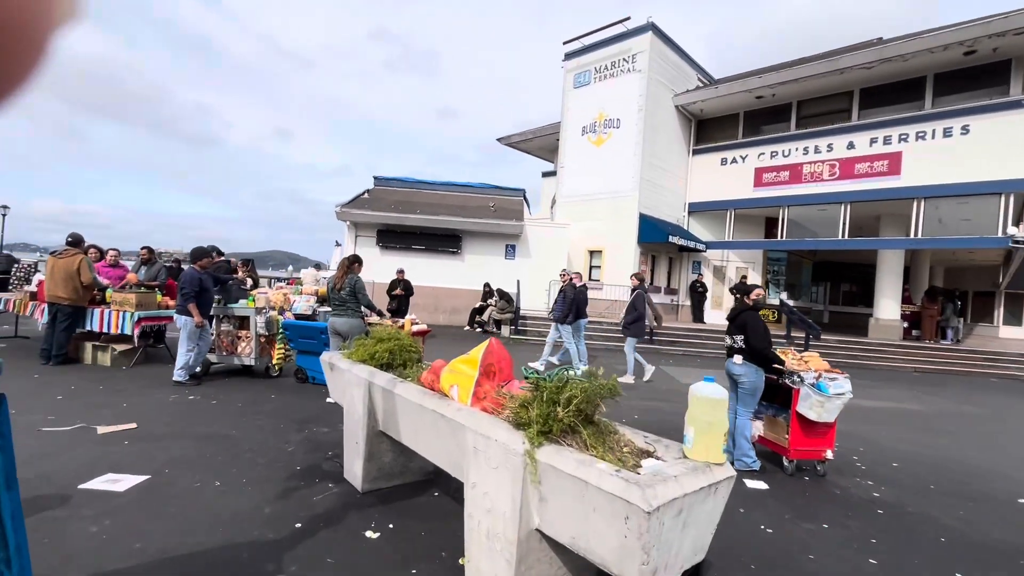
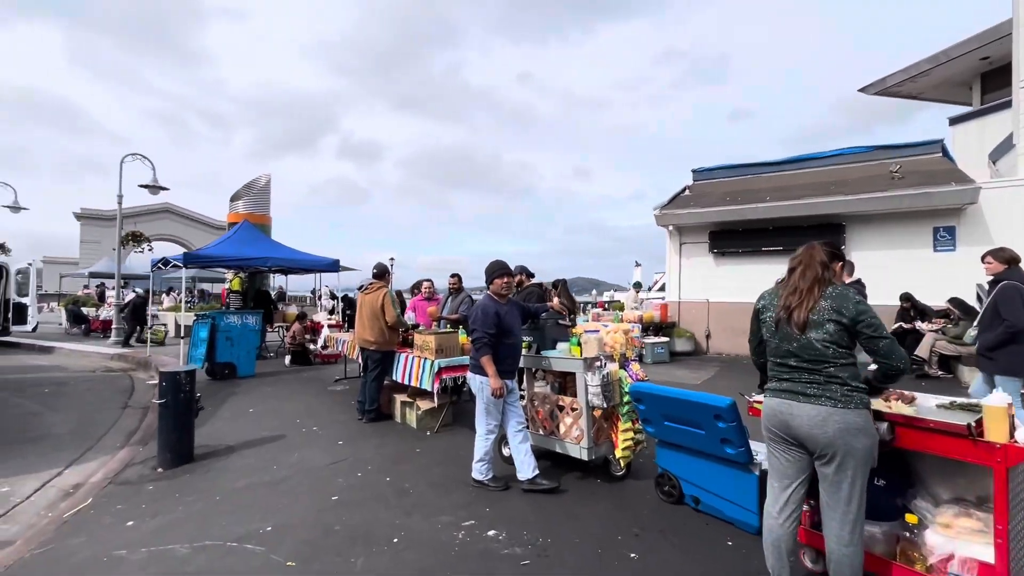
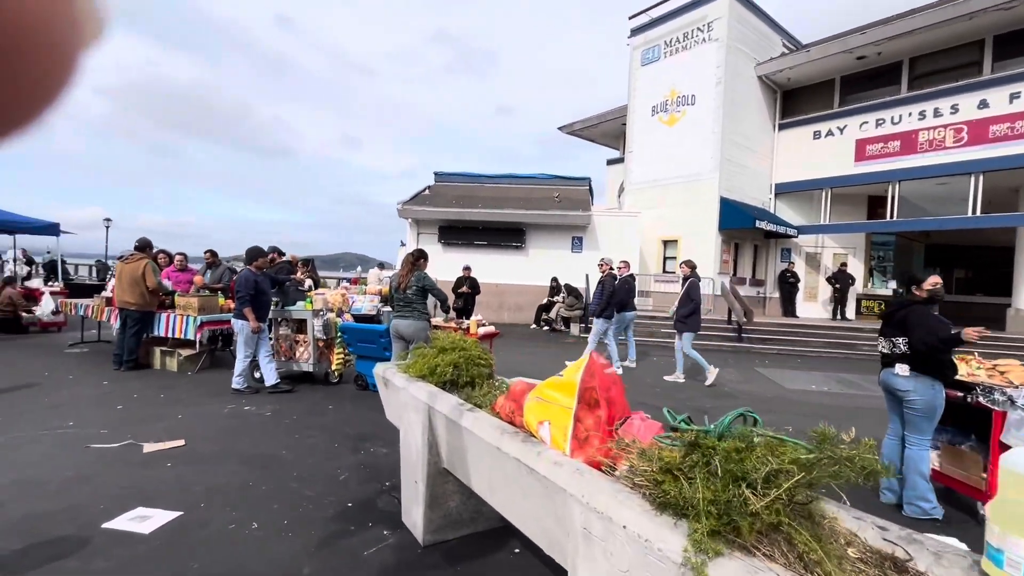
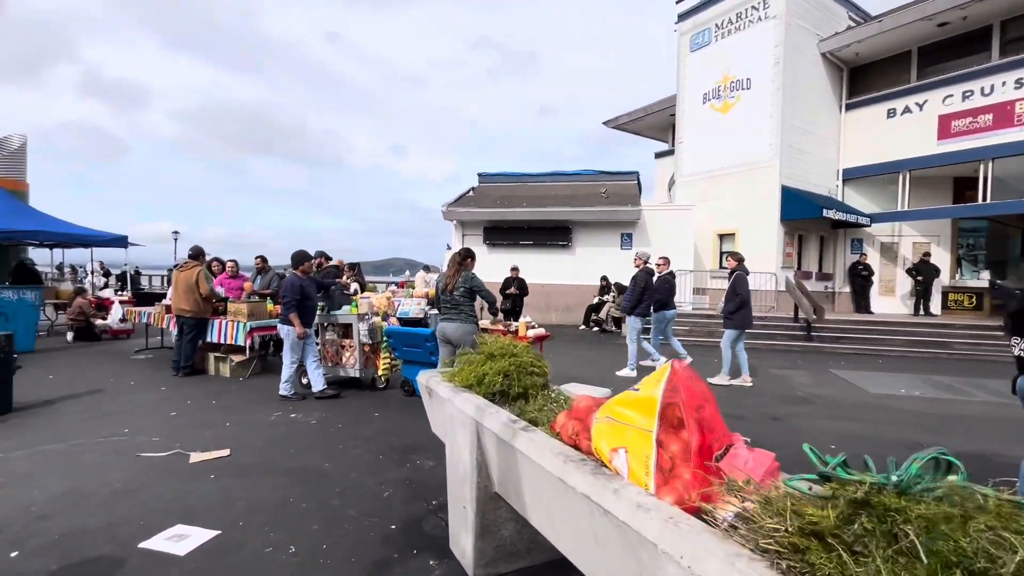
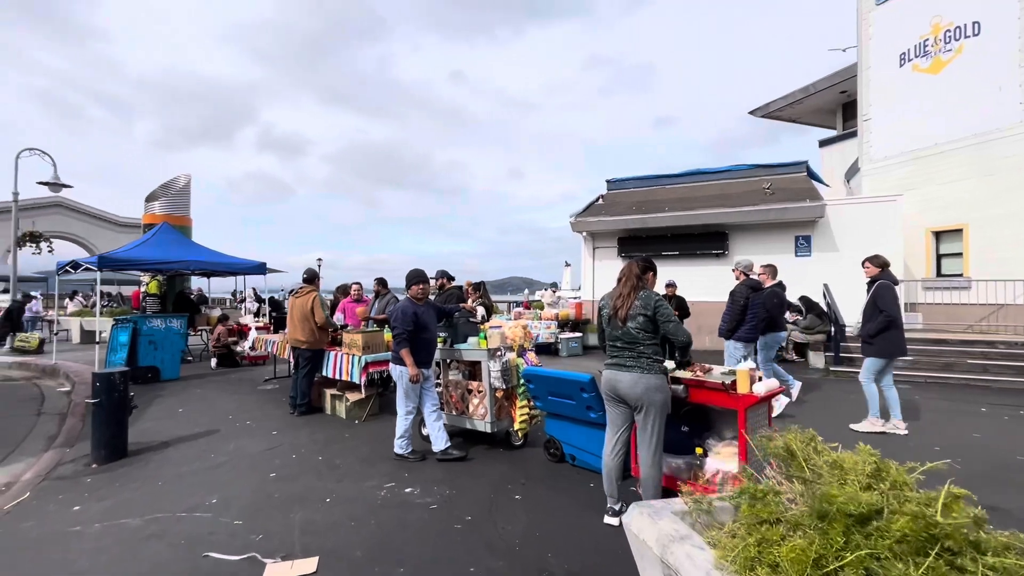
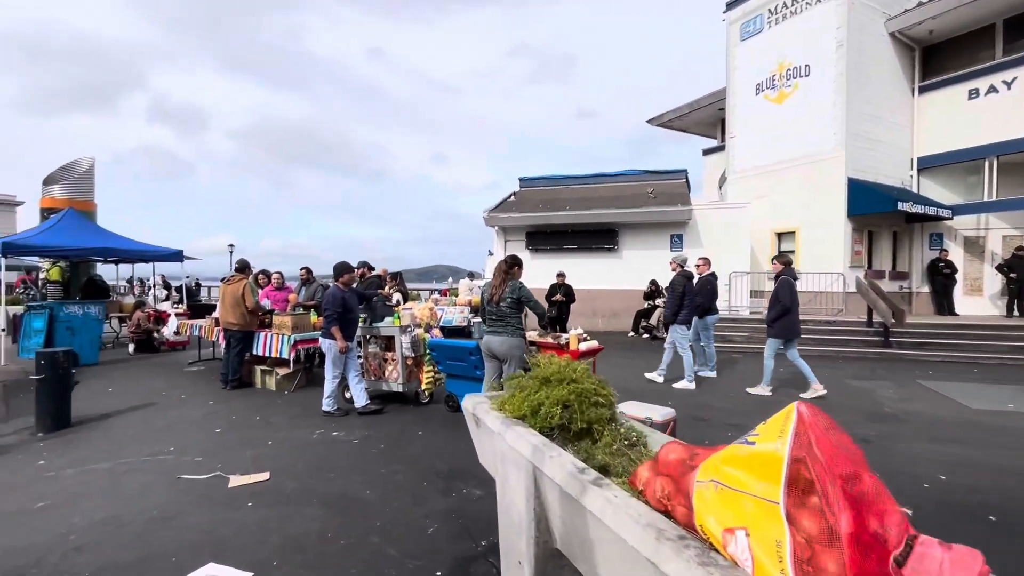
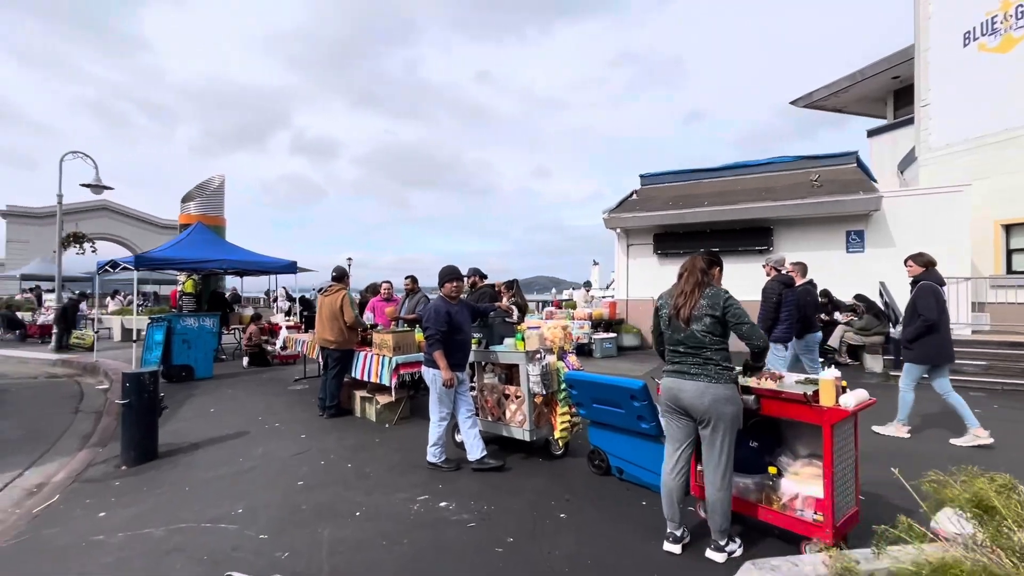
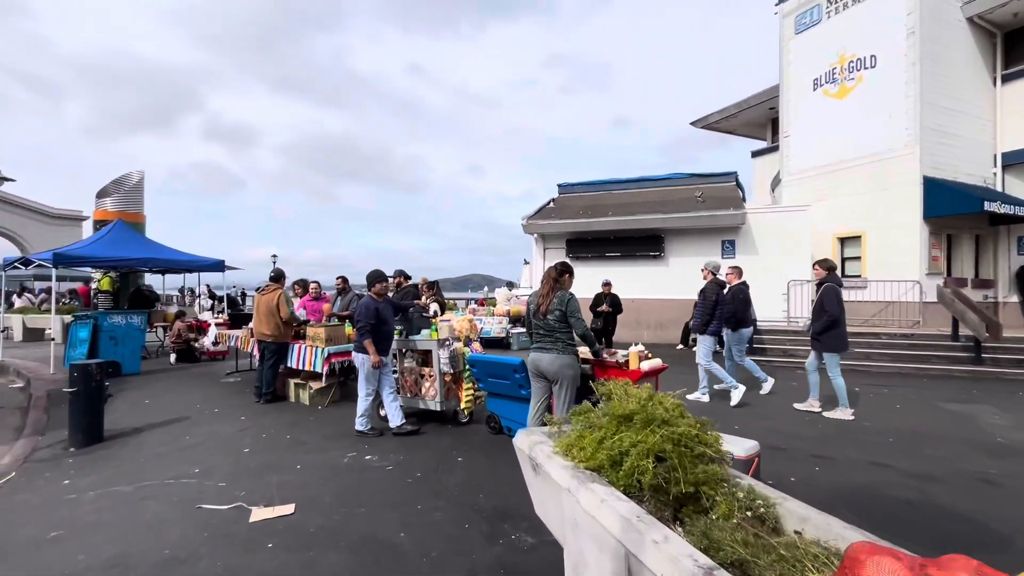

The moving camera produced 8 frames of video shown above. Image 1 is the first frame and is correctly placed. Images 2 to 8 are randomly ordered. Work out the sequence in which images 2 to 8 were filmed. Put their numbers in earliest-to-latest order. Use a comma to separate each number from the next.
3, 4, 6, 8, 5, 7, 2
